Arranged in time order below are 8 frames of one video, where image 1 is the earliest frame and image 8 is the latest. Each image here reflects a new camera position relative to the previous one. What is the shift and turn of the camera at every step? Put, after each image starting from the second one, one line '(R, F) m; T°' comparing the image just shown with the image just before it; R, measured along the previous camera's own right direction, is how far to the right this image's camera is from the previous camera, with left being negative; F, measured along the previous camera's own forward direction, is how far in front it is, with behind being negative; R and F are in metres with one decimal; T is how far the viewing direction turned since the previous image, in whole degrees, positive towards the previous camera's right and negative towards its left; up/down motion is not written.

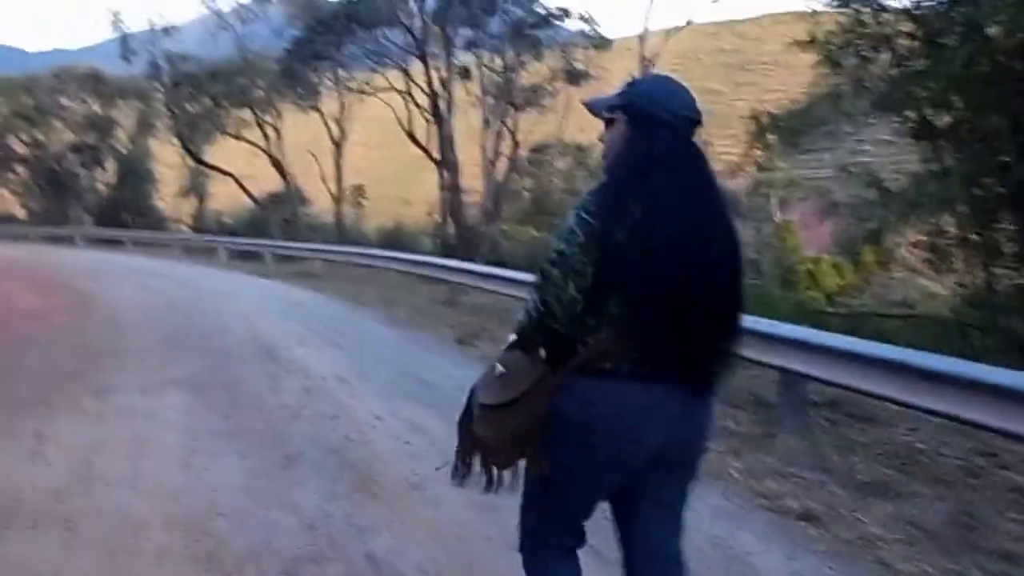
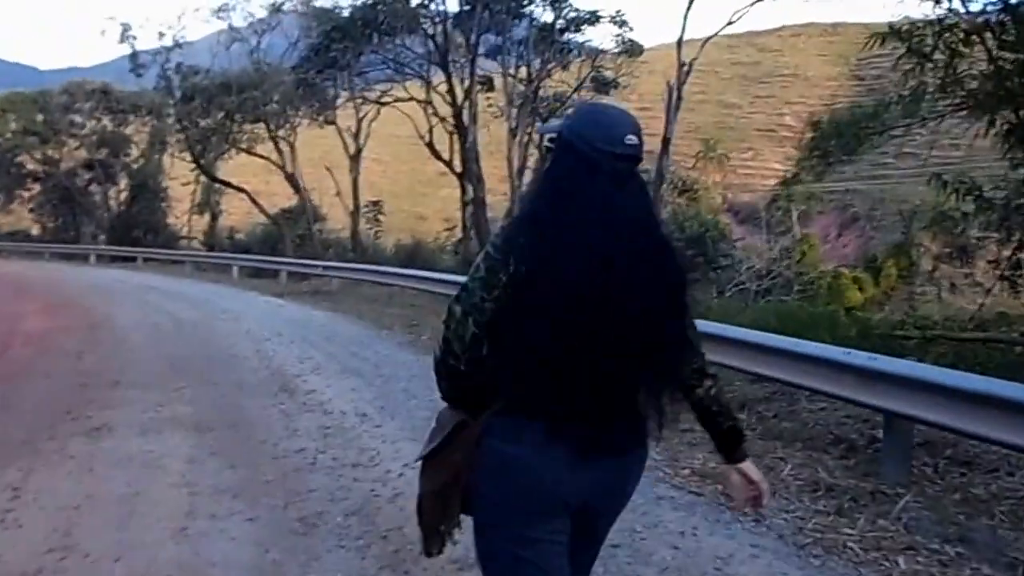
(-0.2, +1.1) m; -1°
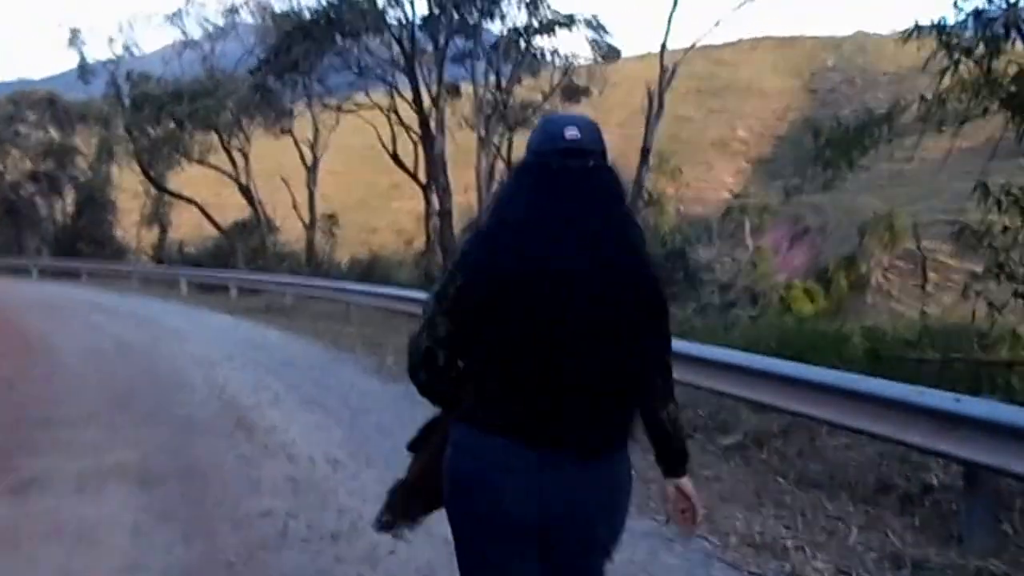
(-0.3, +1.1) m; +2°
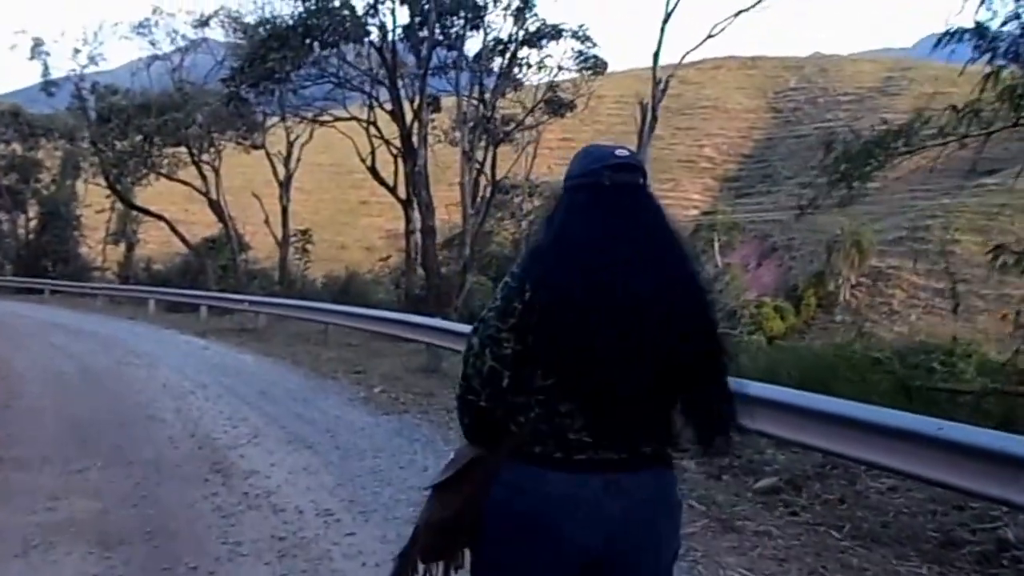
(-0.3, +0.9) m; +1°
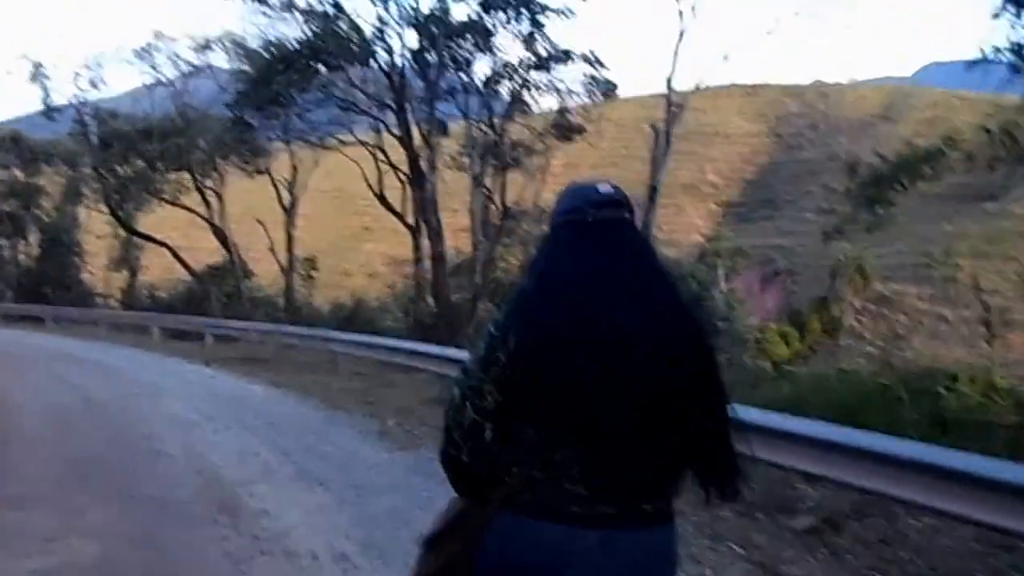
(-0.1, +0.4) m; 0°
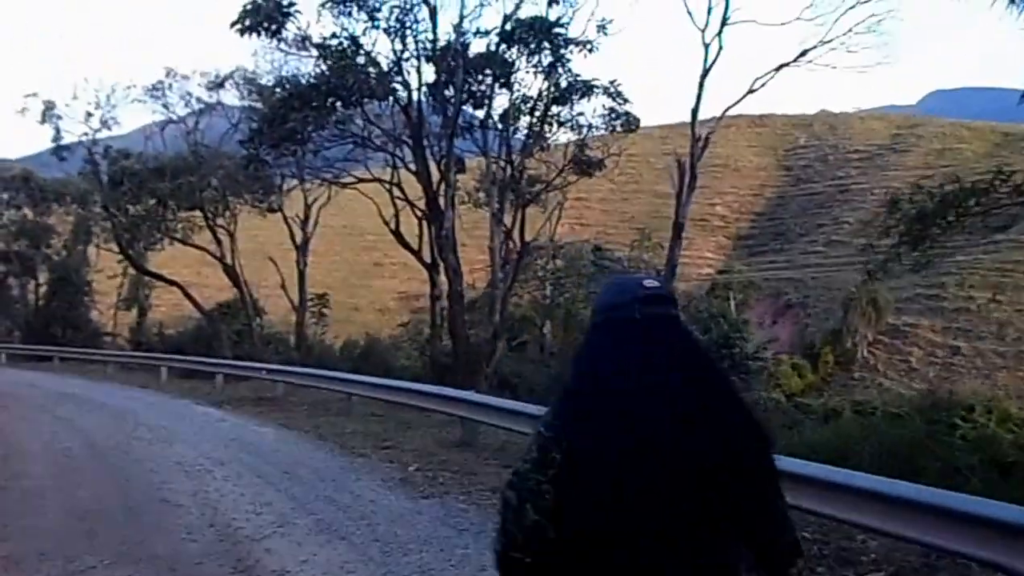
(-0.2, +0.5) m; 0°
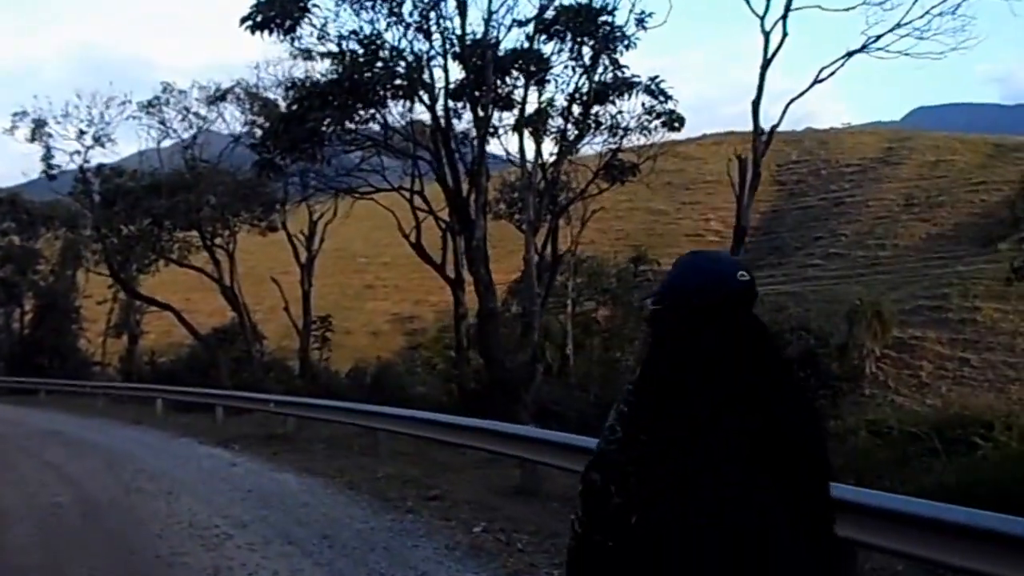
(-0.7, +1.9) m; 0°
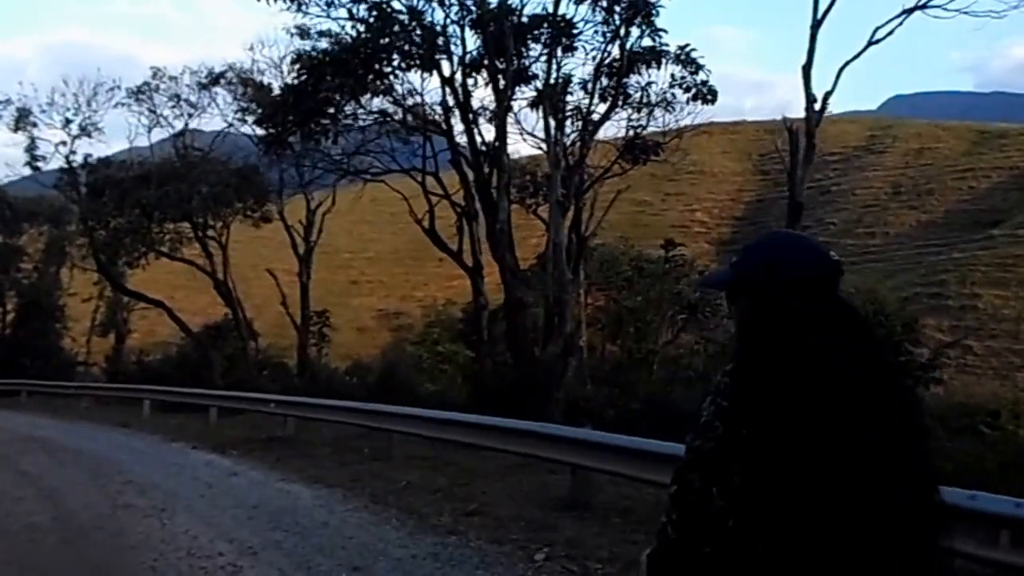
(-0.5, +1.5) m; +1°
